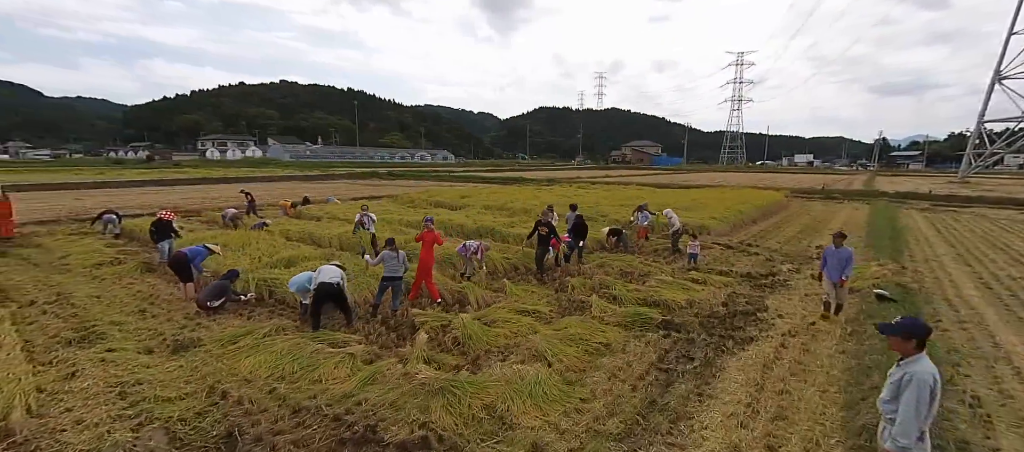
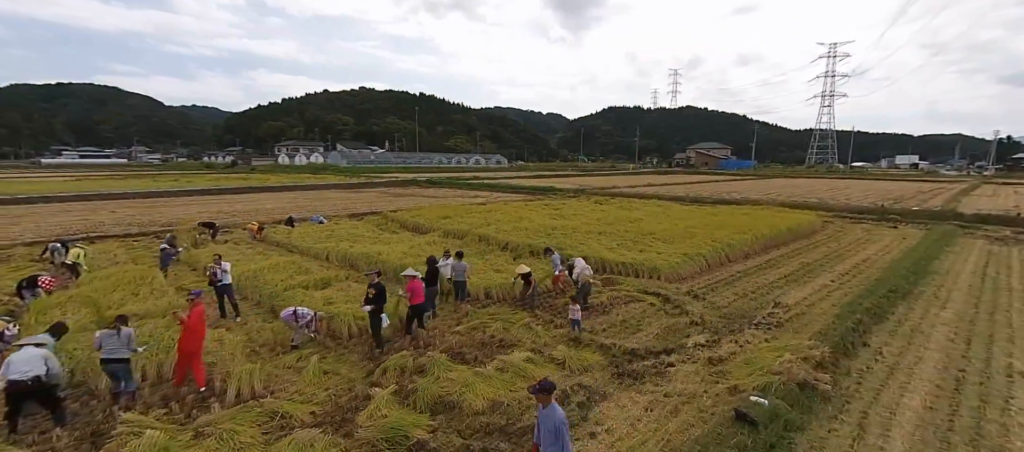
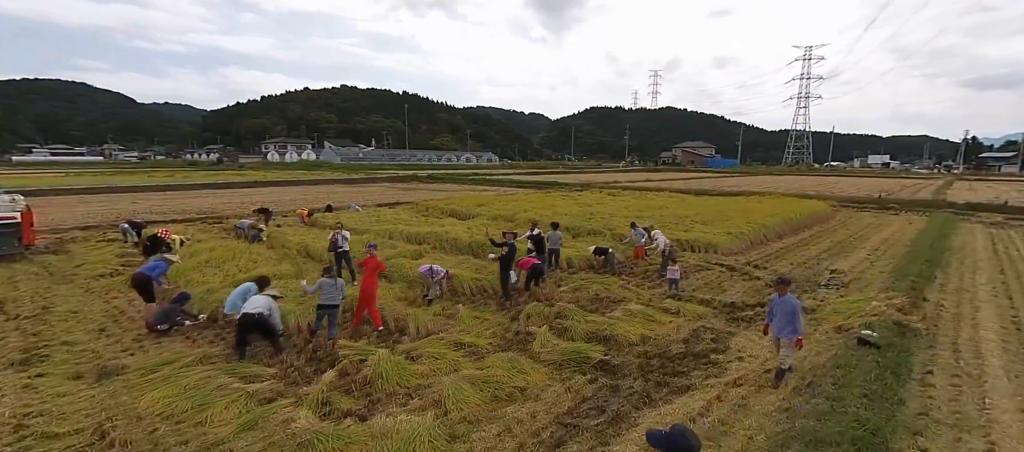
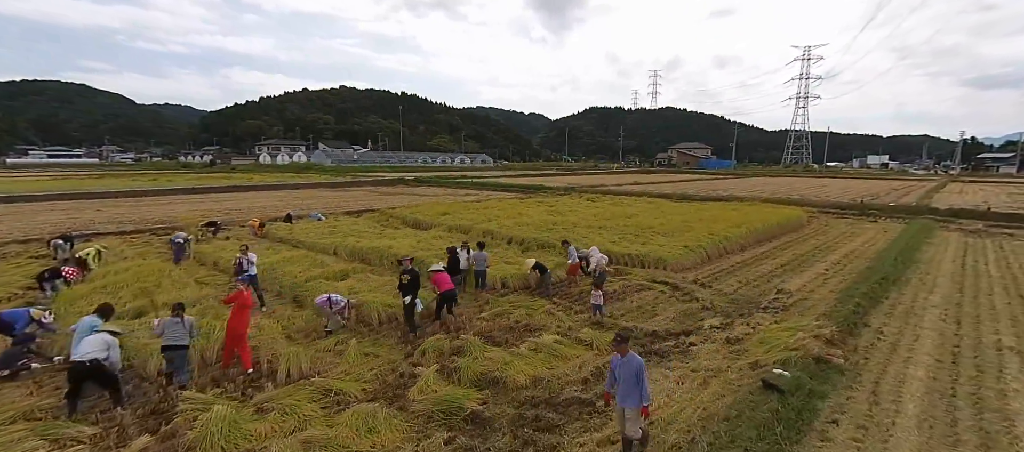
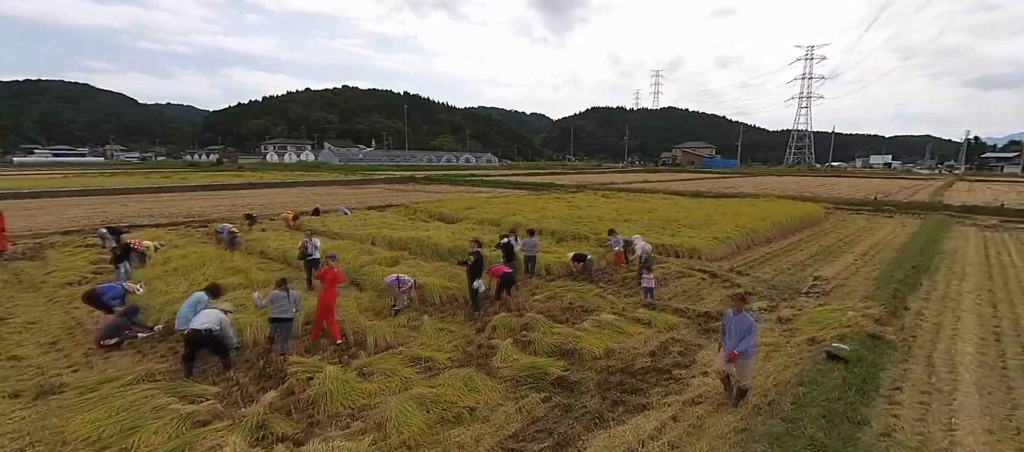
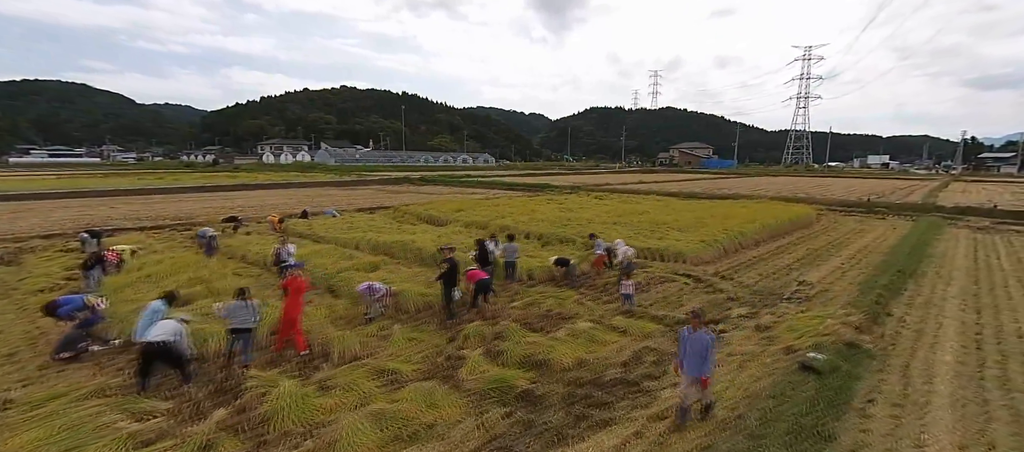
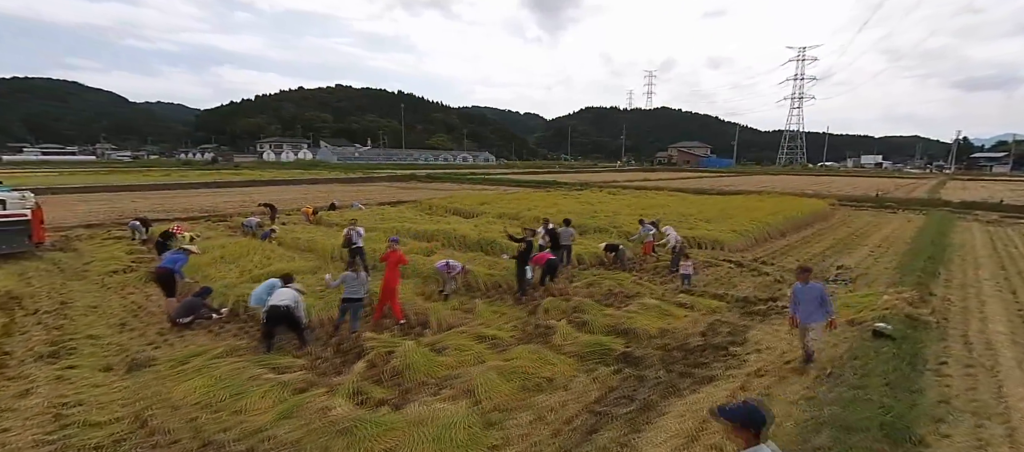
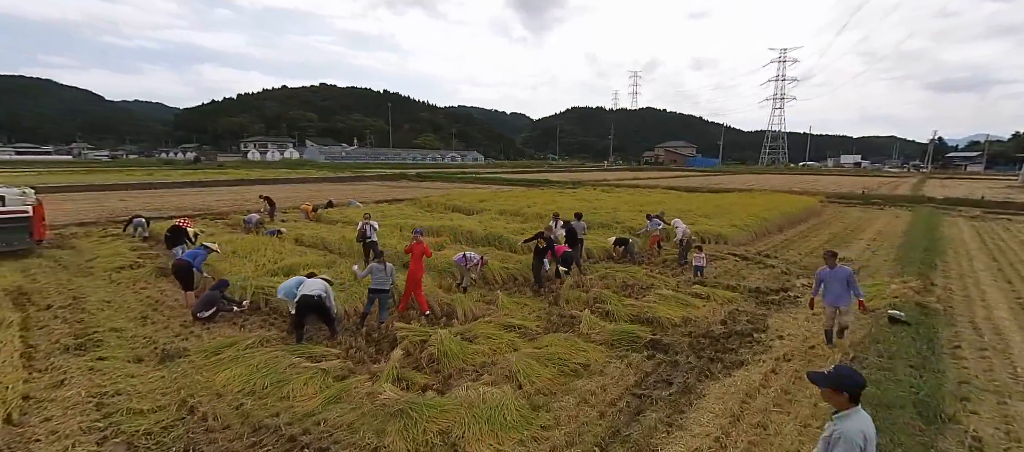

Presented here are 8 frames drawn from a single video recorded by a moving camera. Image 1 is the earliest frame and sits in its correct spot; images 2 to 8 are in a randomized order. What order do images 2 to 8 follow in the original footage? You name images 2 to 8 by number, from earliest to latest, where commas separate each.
8, 7, 3, 5, 6, 4, 2
